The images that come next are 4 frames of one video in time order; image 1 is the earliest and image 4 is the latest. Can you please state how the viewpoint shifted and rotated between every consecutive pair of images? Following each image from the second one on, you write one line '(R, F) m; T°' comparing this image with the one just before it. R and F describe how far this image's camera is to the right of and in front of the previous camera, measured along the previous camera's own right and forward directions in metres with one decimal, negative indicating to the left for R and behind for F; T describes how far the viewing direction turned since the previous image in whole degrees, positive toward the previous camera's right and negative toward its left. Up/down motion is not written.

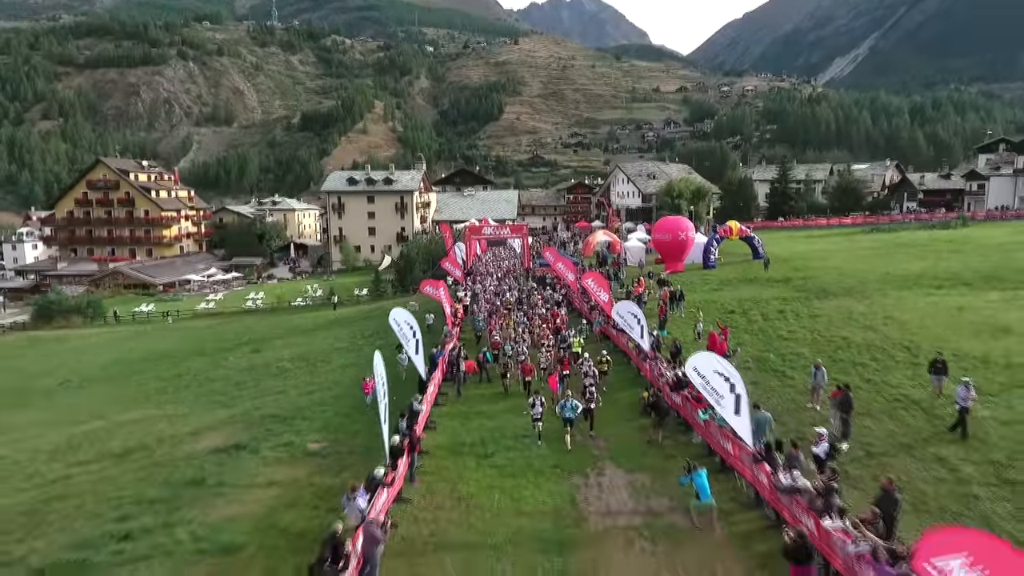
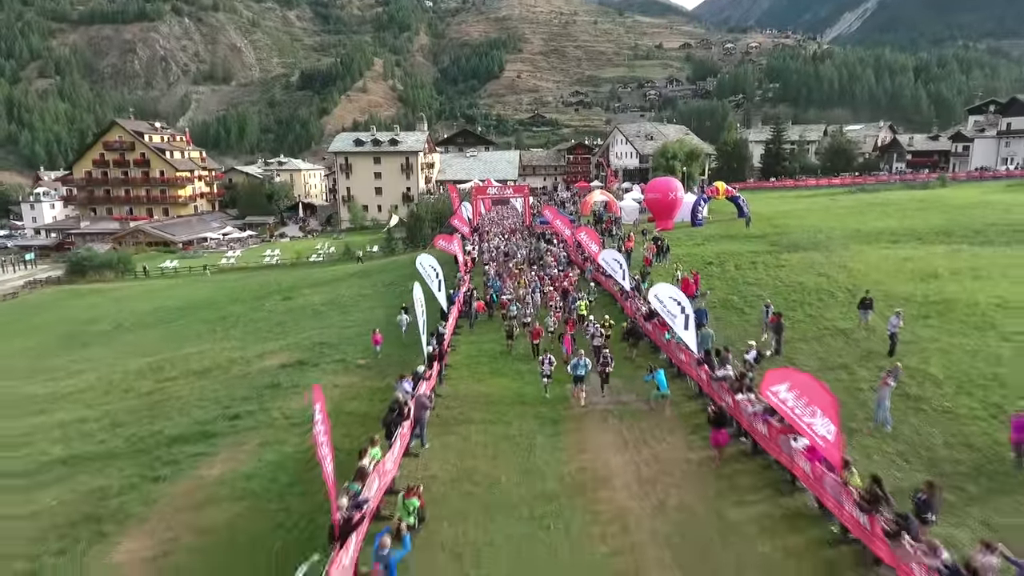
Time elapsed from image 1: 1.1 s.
(-0.1, -4.0) m; 0°
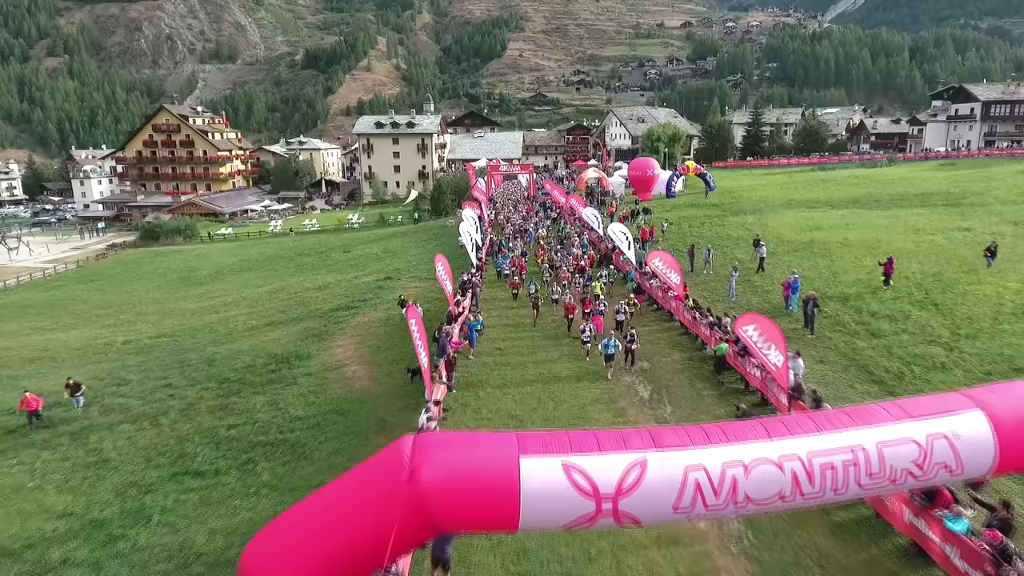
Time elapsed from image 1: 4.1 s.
(-0.5, -11.3) m; 0°
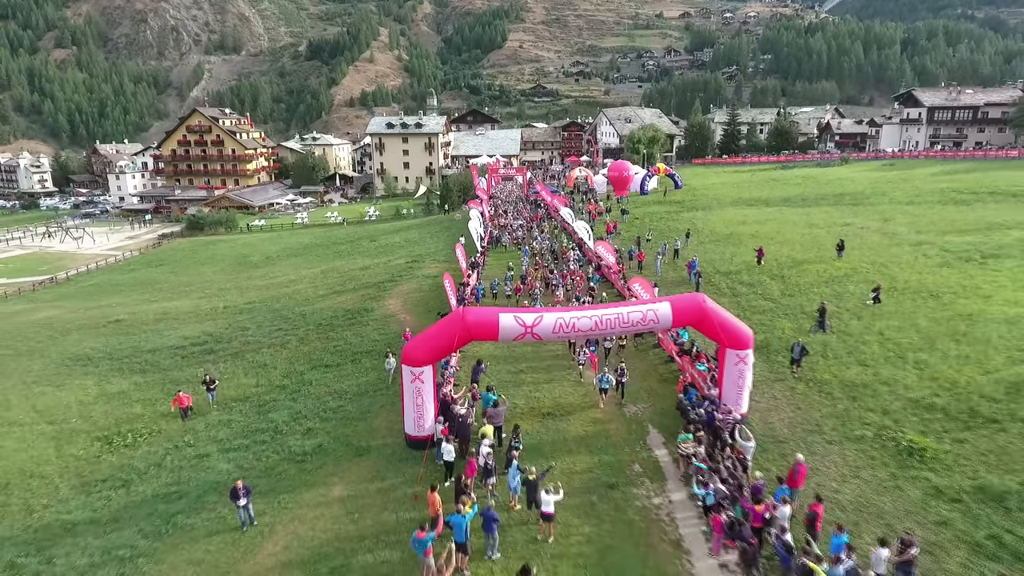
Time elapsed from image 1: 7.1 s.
(+0.4, -11.2) m; 0°
